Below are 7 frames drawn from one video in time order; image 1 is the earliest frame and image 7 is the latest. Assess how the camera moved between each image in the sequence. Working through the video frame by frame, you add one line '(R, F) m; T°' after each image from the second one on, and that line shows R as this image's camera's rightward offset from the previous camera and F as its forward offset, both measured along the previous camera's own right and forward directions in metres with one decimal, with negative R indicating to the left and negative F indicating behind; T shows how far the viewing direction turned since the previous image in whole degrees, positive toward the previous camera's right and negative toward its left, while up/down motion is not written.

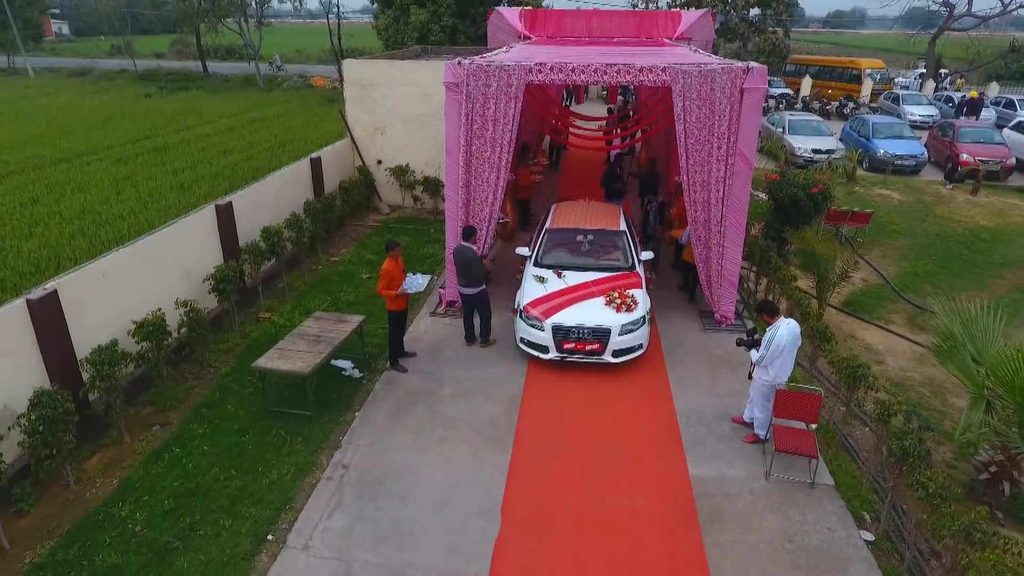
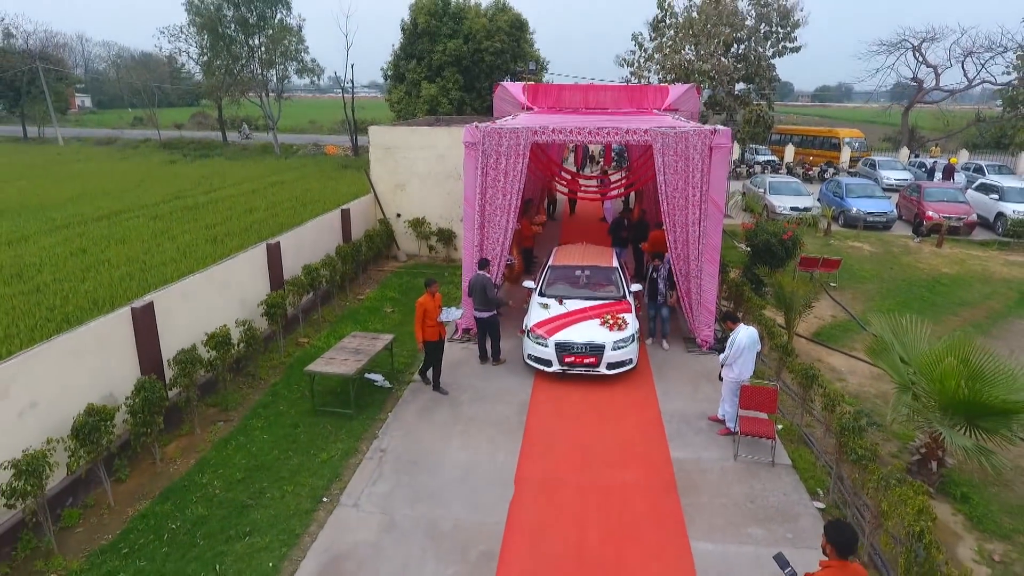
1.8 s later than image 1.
(-0.1, -1.0) m; 0°
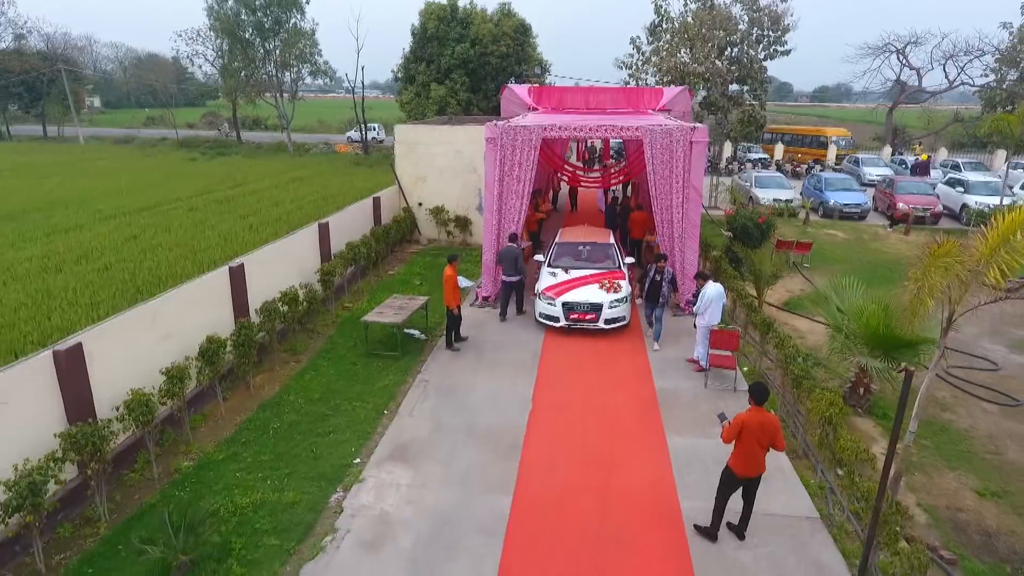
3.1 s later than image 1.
(-0.2, -1.5) m; 0°
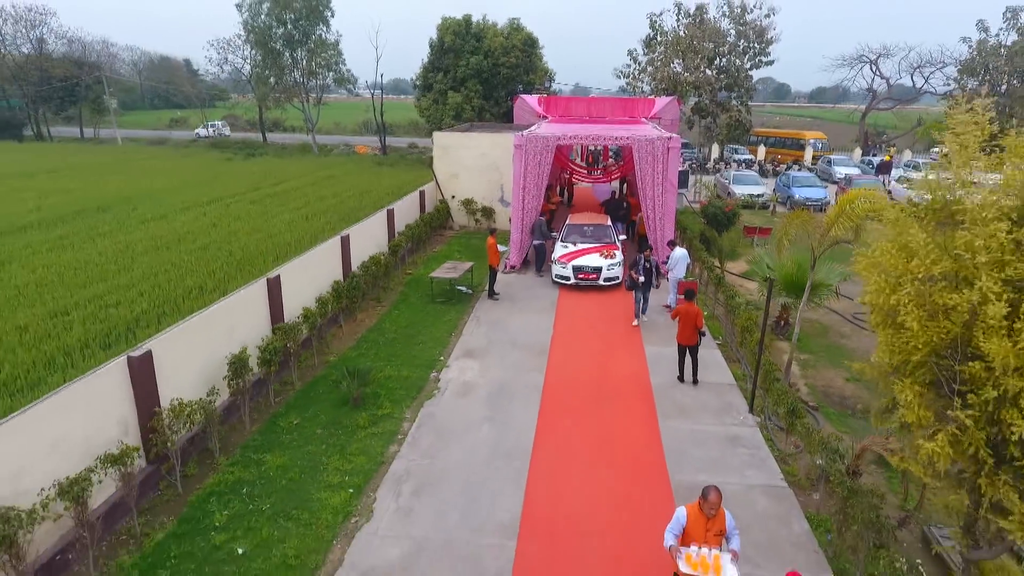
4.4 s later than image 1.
(-0.4, -3.0) m; 0°
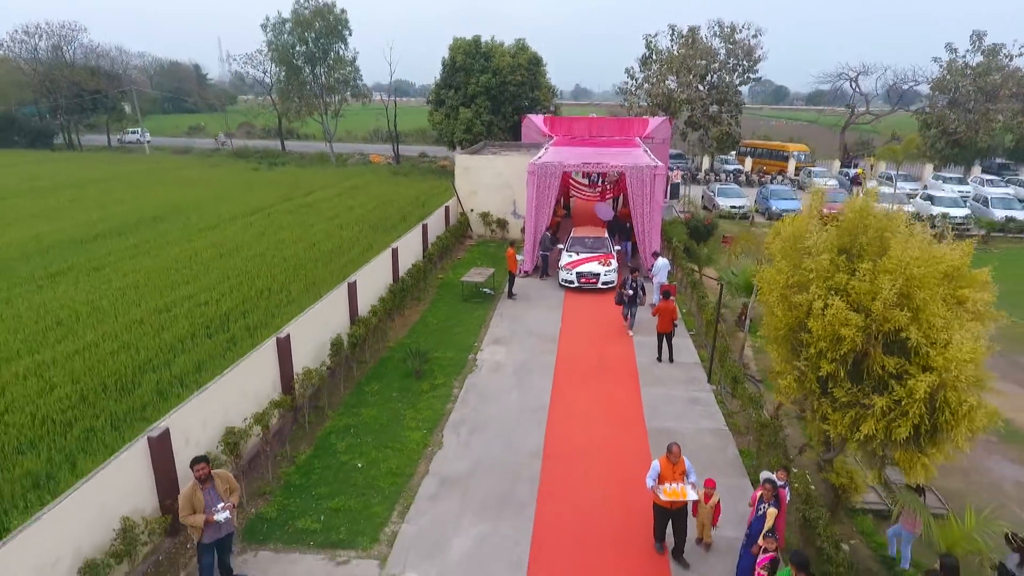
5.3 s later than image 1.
(-0.3, -2.5) m; 0°
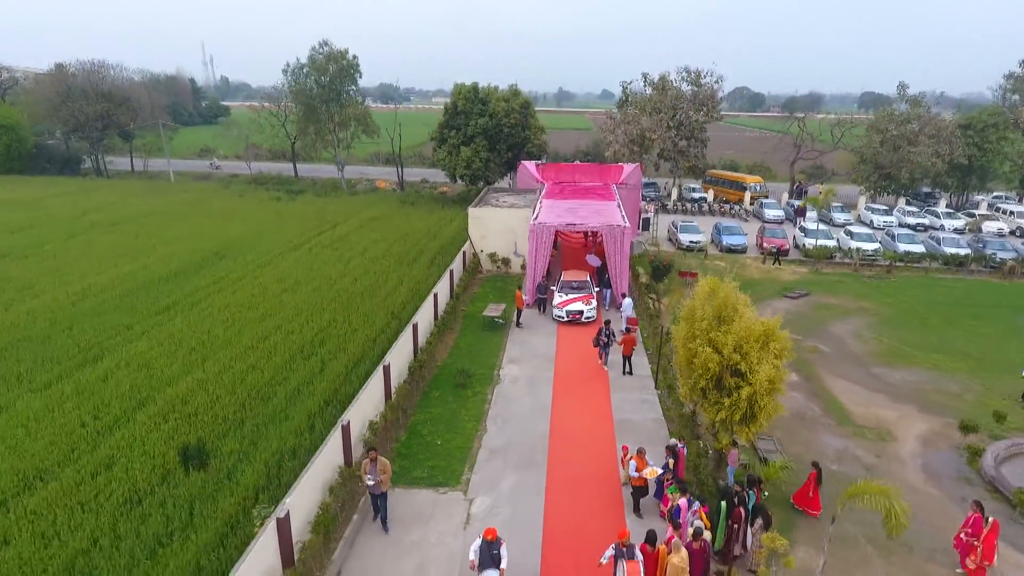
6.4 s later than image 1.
(-0.6, -4.9) m; +1°
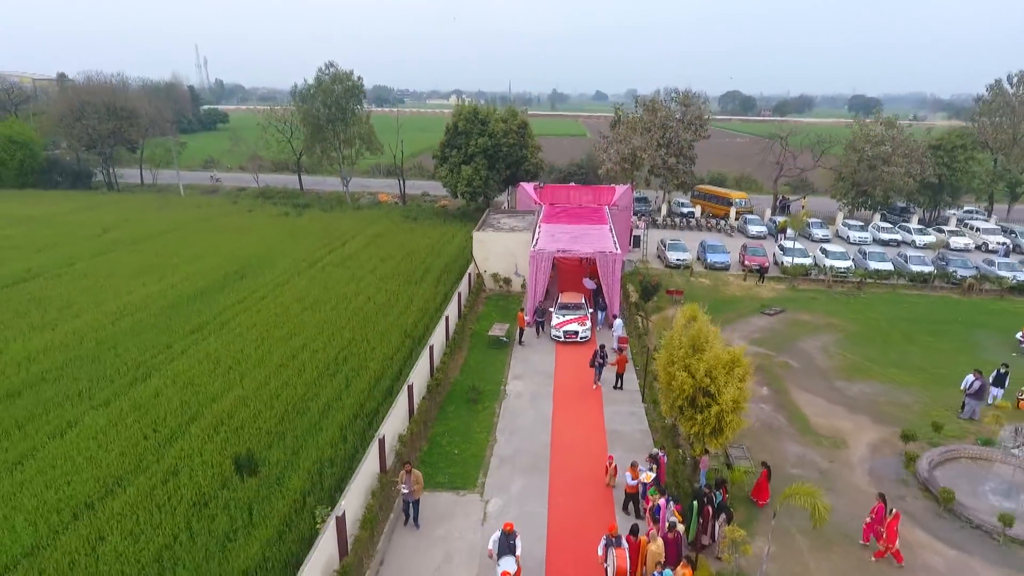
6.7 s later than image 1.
(-0.3, -2.1) m; +1°
